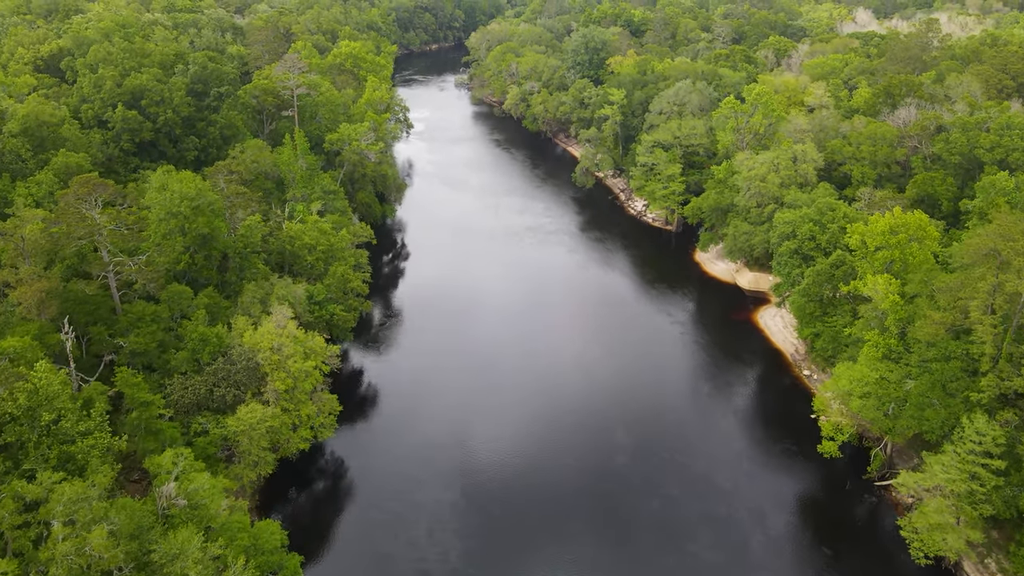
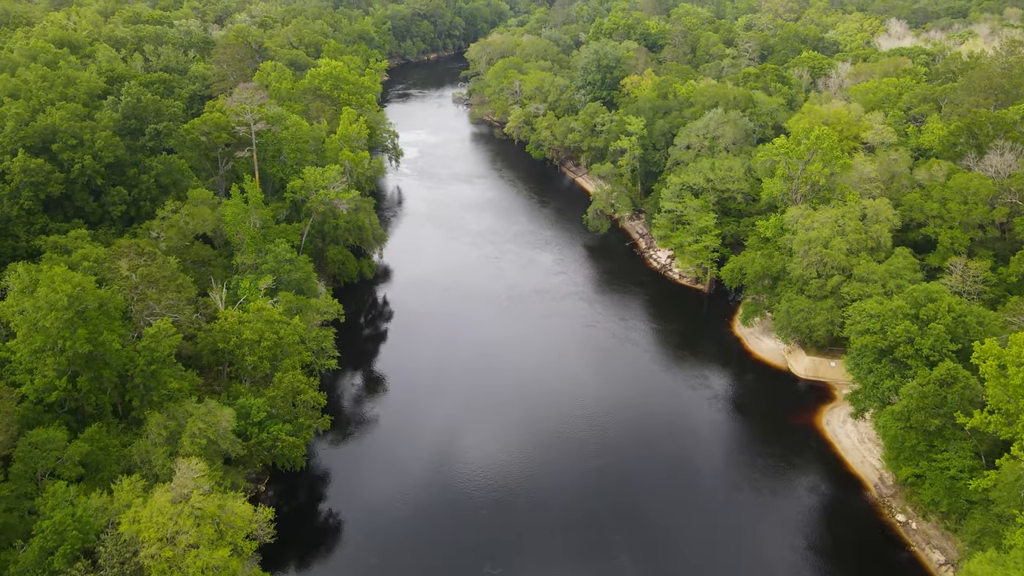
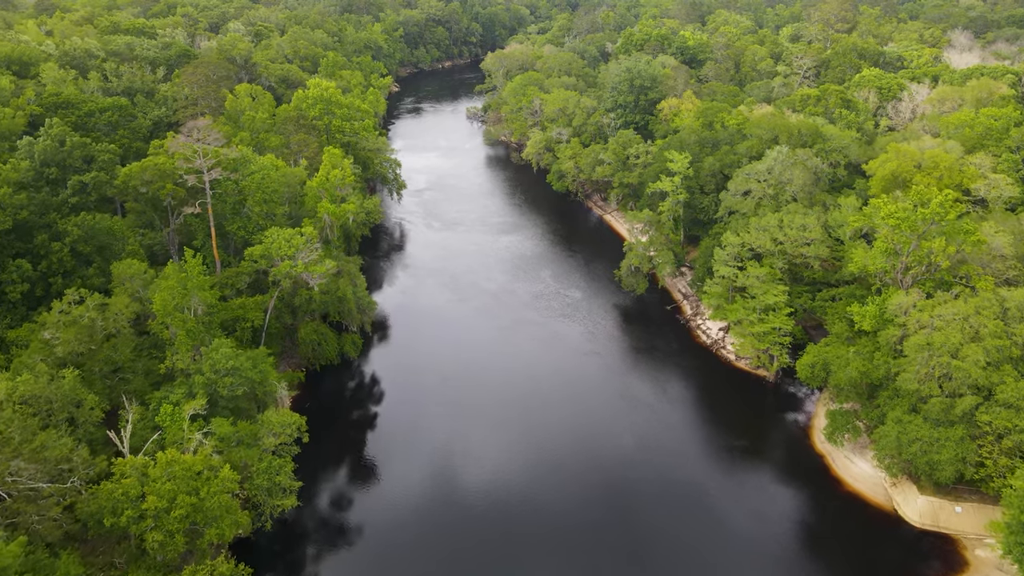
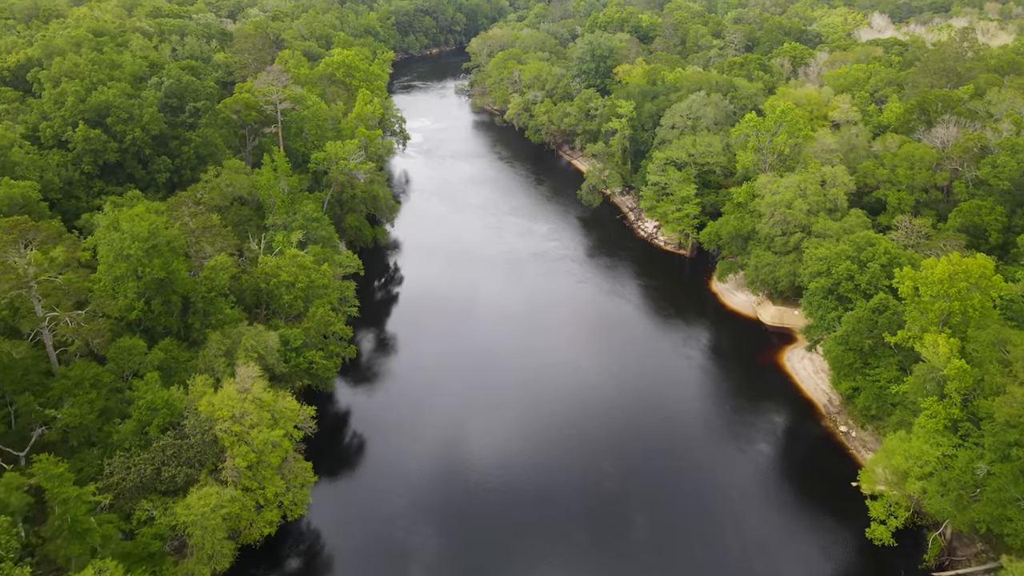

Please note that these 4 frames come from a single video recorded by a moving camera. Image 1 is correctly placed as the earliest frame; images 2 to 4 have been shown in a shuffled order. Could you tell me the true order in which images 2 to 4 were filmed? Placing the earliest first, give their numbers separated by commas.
4, 2, 3
